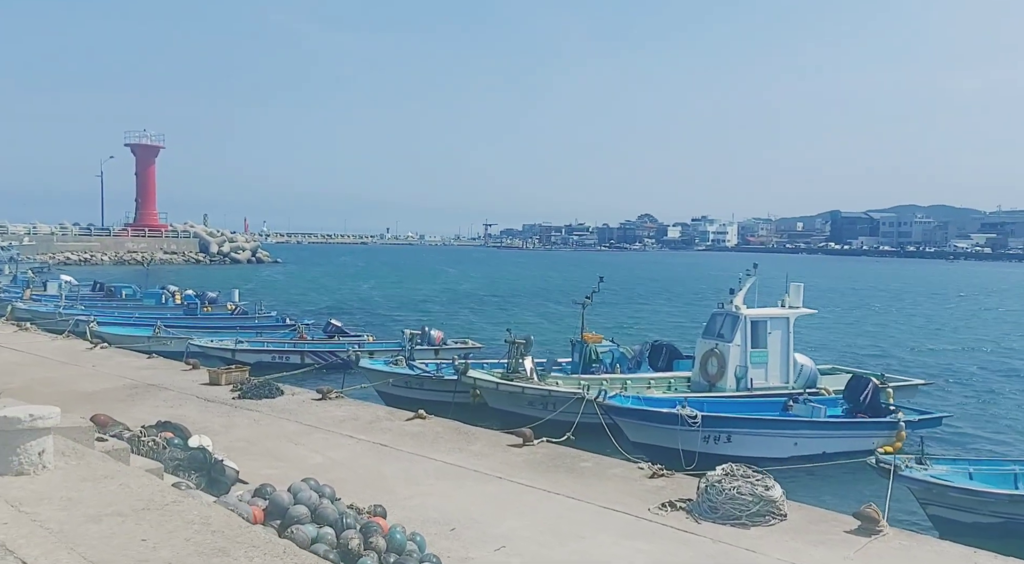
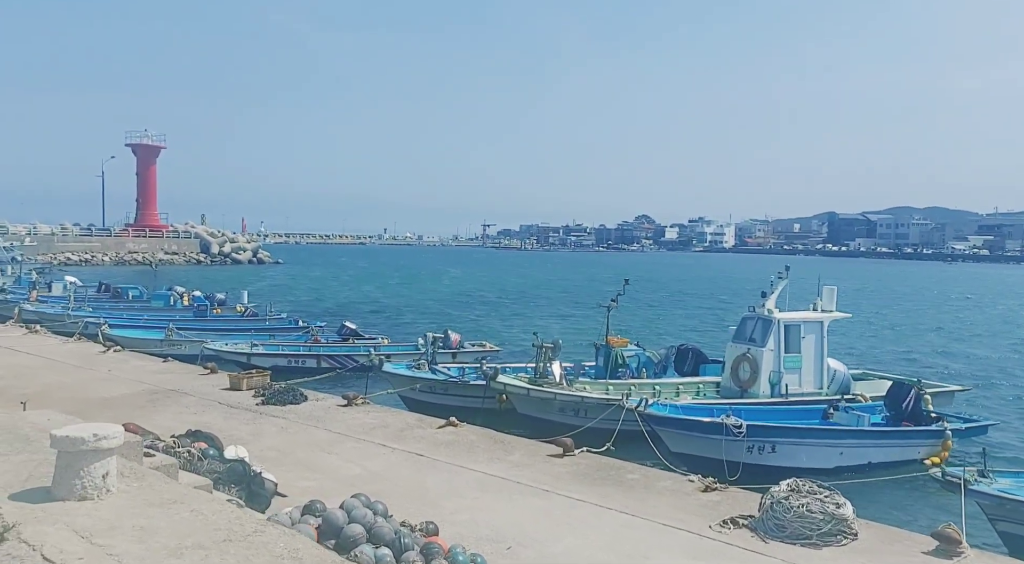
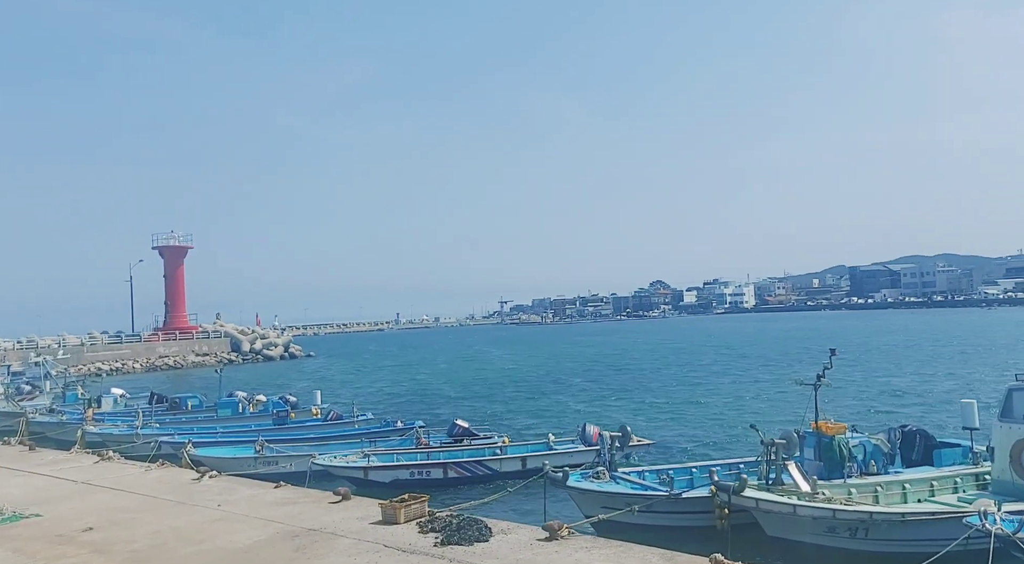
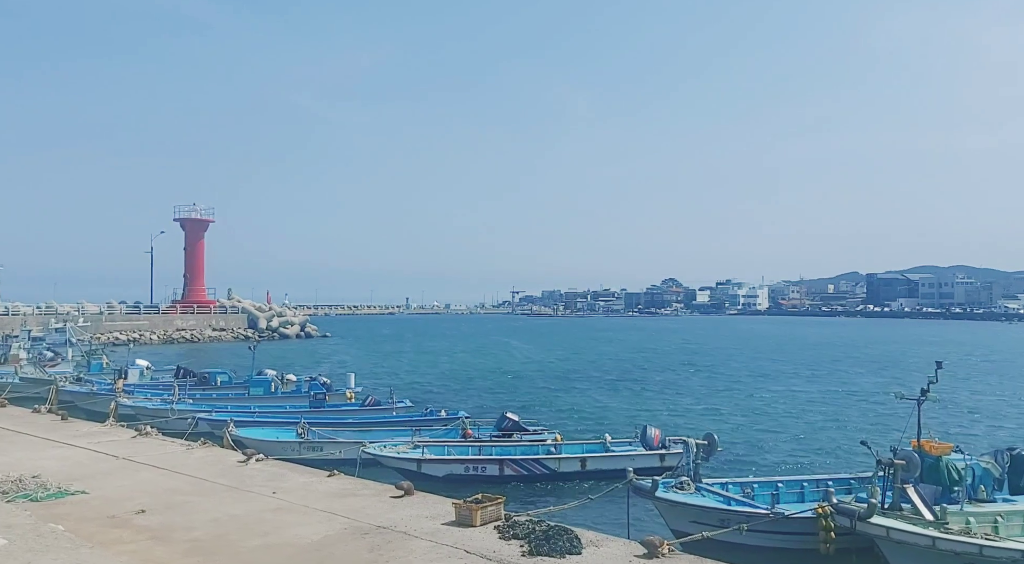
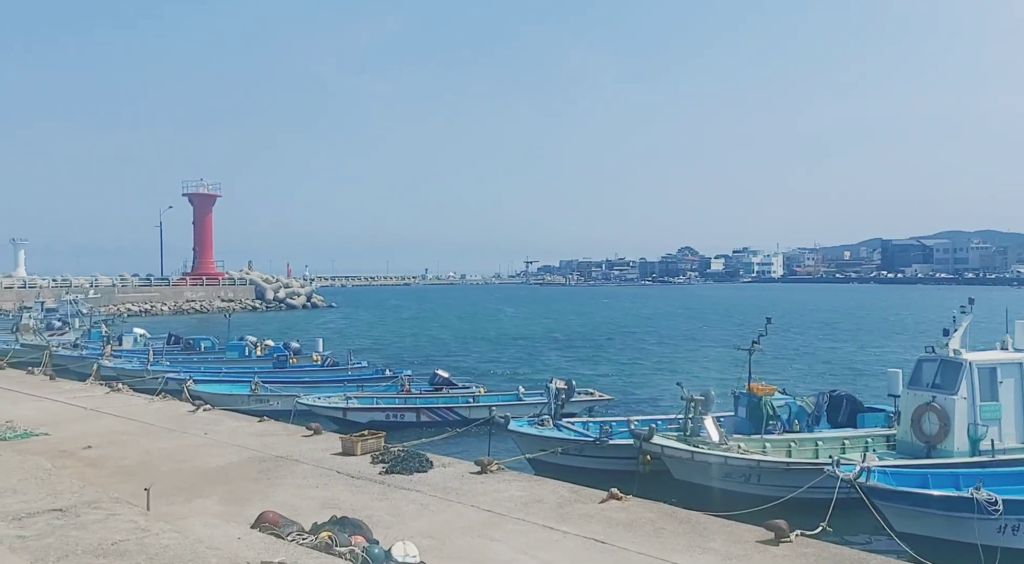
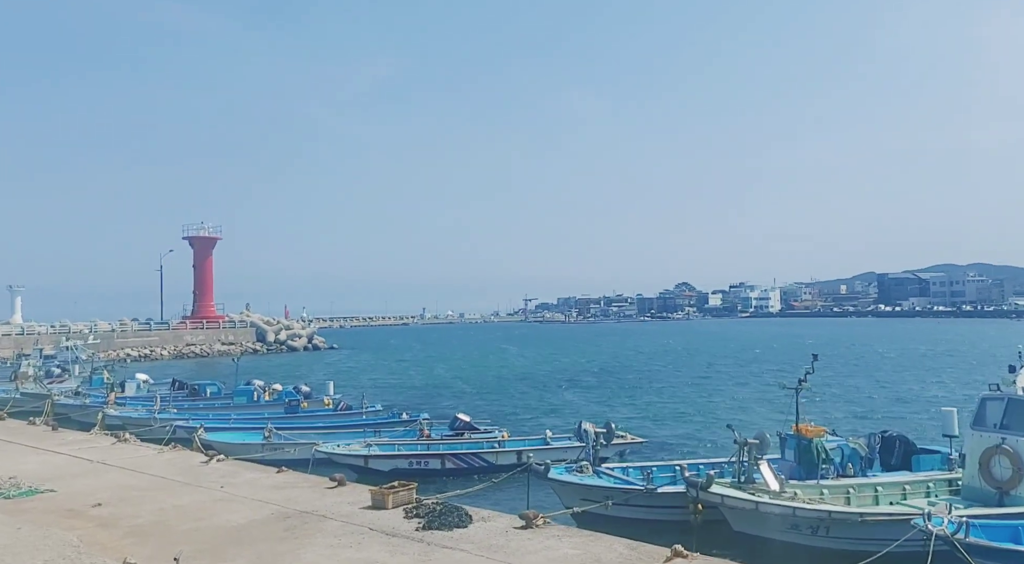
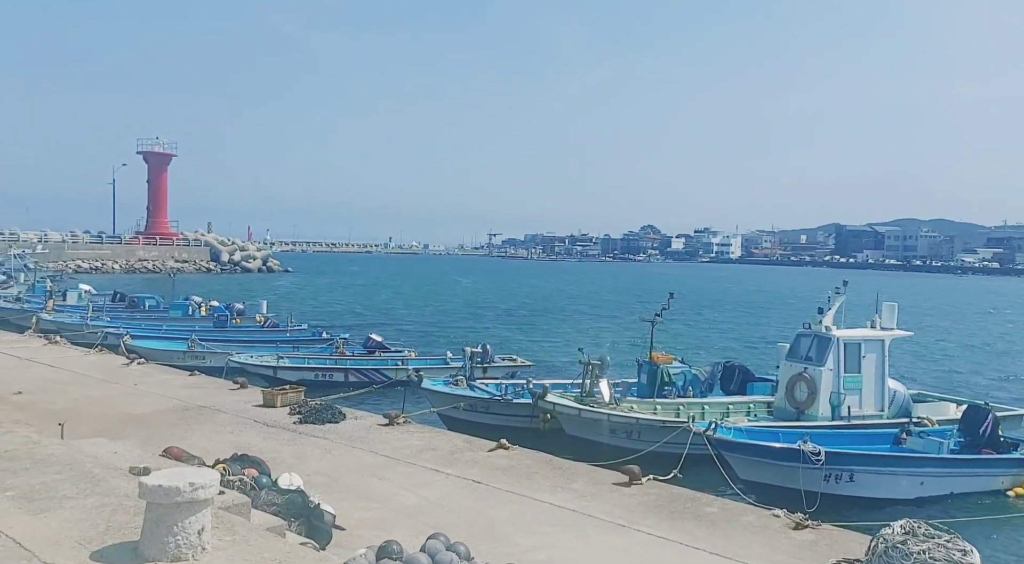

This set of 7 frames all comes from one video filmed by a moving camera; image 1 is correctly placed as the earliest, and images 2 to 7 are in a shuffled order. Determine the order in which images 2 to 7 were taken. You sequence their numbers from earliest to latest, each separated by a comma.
2, 7, 5, 6, 3, 4
